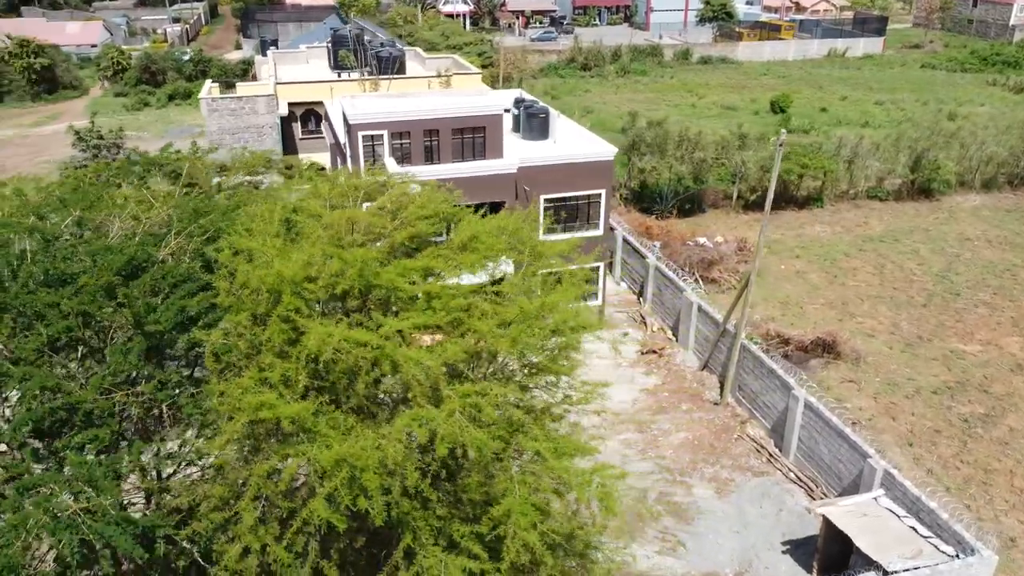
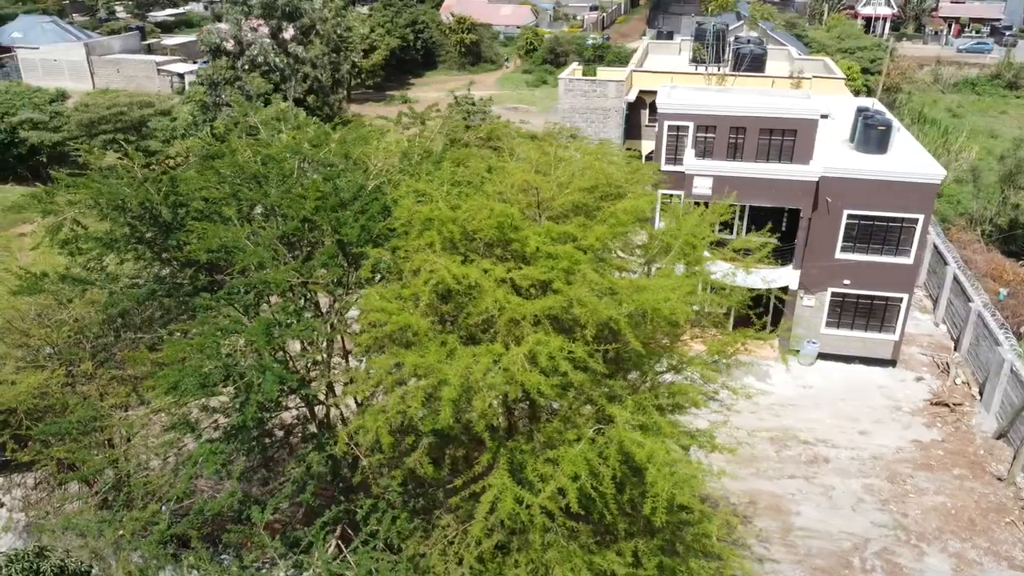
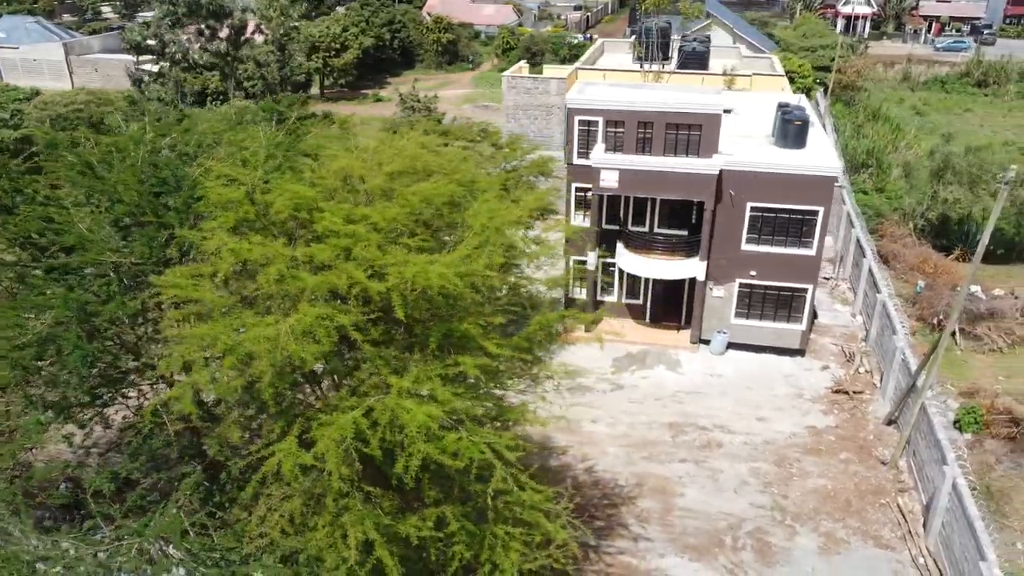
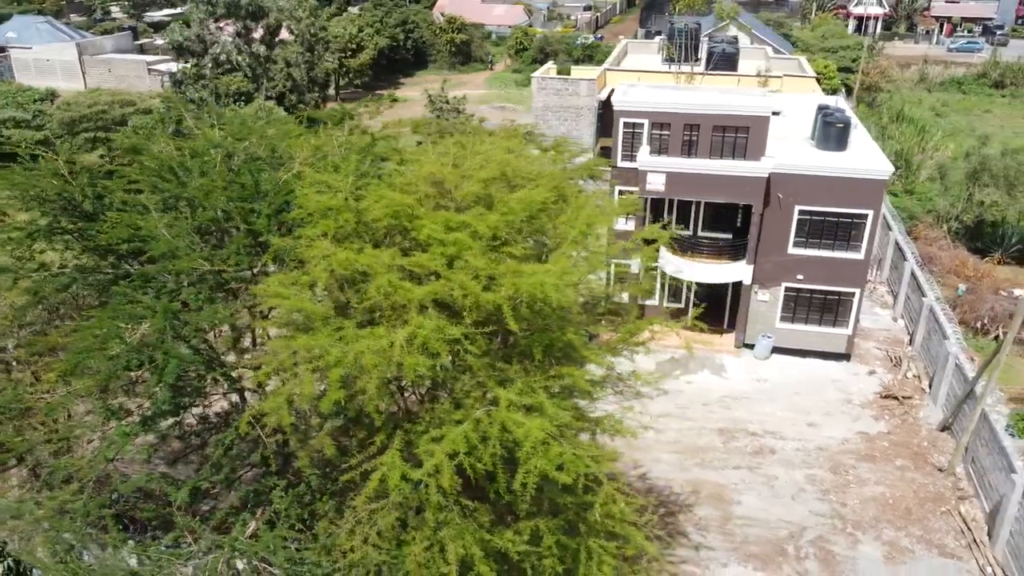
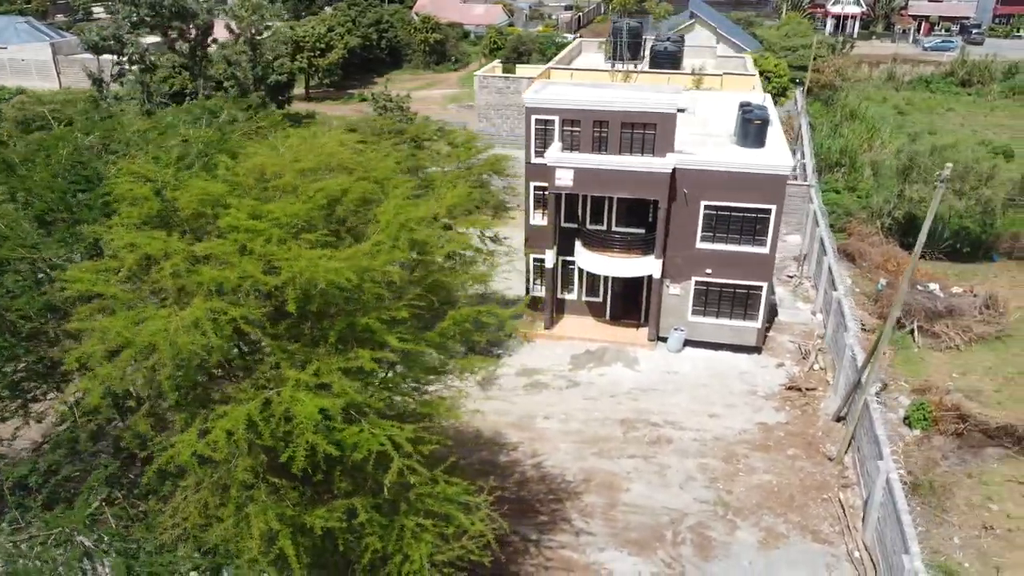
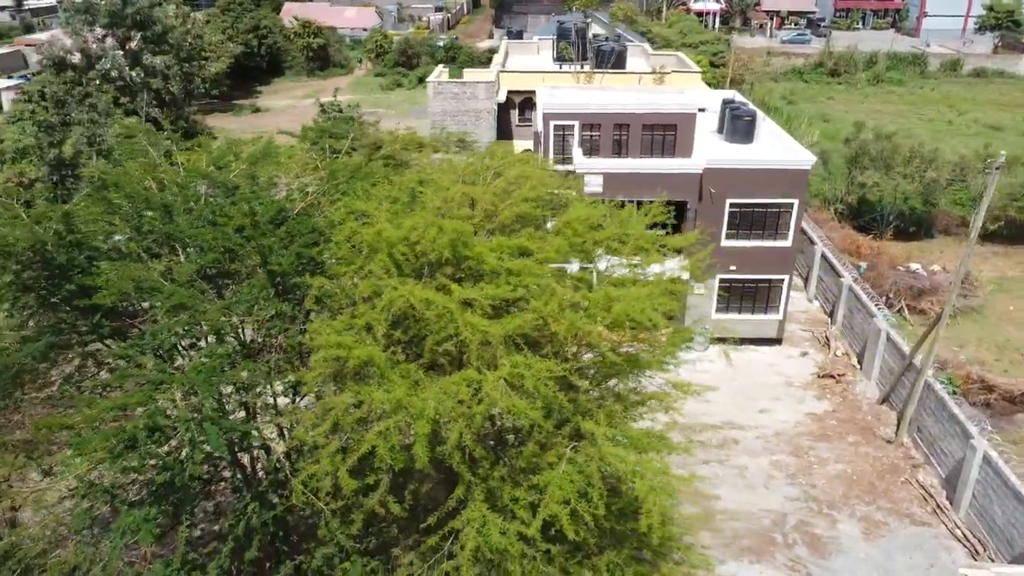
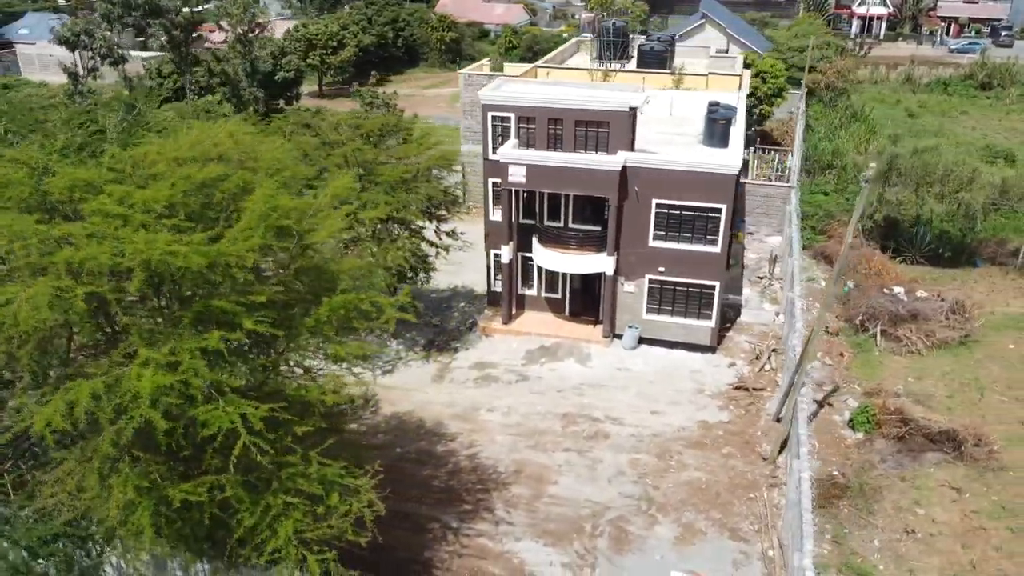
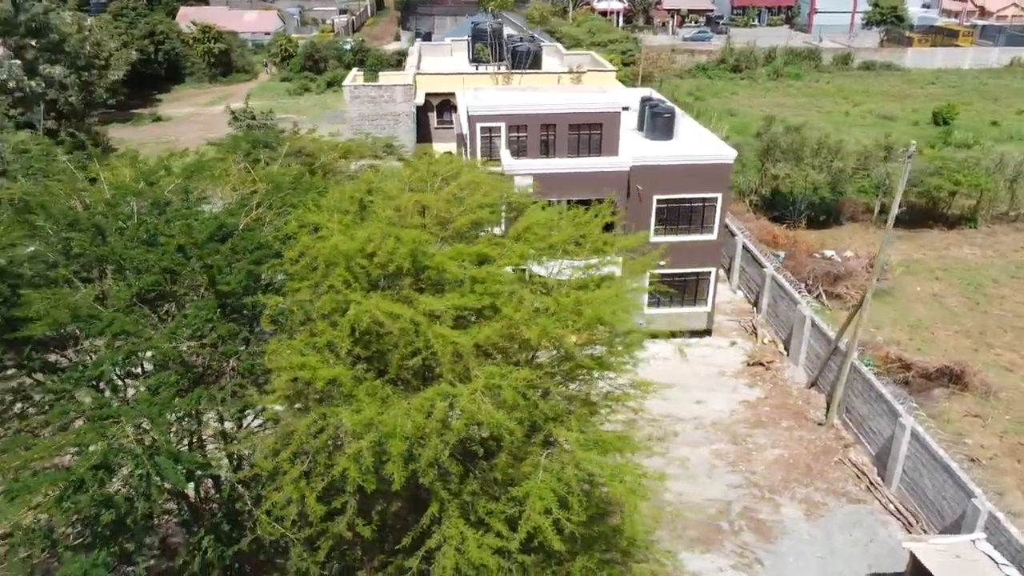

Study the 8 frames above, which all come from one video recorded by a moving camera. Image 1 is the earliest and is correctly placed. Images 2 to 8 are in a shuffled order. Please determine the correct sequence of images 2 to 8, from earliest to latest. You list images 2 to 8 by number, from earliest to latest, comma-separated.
8, 6, 2, 4, 3, 5, 7
